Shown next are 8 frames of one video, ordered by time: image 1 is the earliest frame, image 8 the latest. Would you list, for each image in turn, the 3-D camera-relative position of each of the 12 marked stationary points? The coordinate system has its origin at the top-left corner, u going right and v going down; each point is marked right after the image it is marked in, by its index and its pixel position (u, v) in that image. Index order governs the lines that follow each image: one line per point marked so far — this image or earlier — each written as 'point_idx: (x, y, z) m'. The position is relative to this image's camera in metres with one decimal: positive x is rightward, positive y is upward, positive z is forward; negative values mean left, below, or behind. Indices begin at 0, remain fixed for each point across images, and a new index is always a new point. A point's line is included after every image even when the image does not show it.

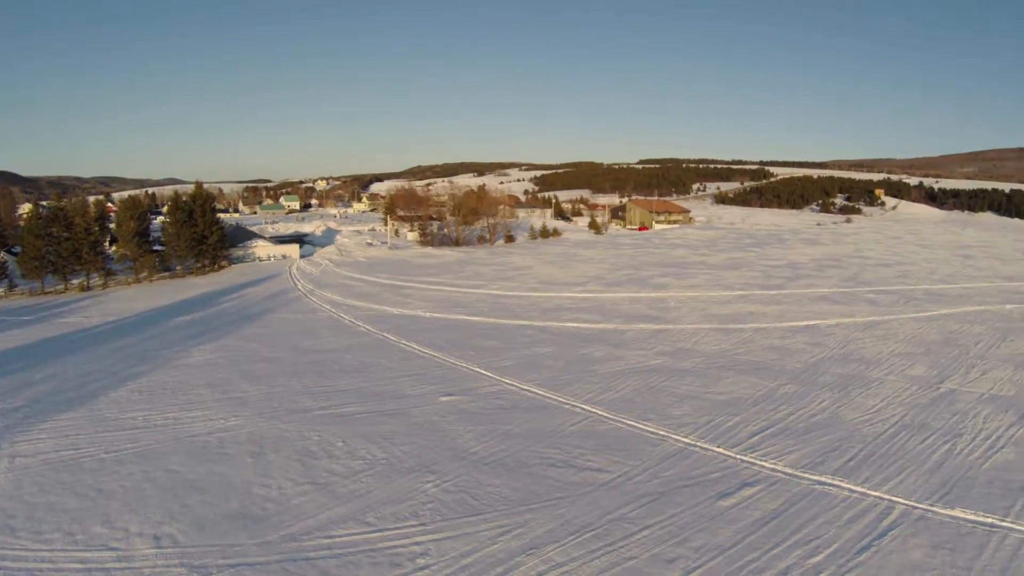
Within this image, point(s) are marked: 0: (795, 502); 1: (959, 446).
0: (+1.9, -1.4, +7.2) m
1: (+3.2, -1.1, +7.9) m
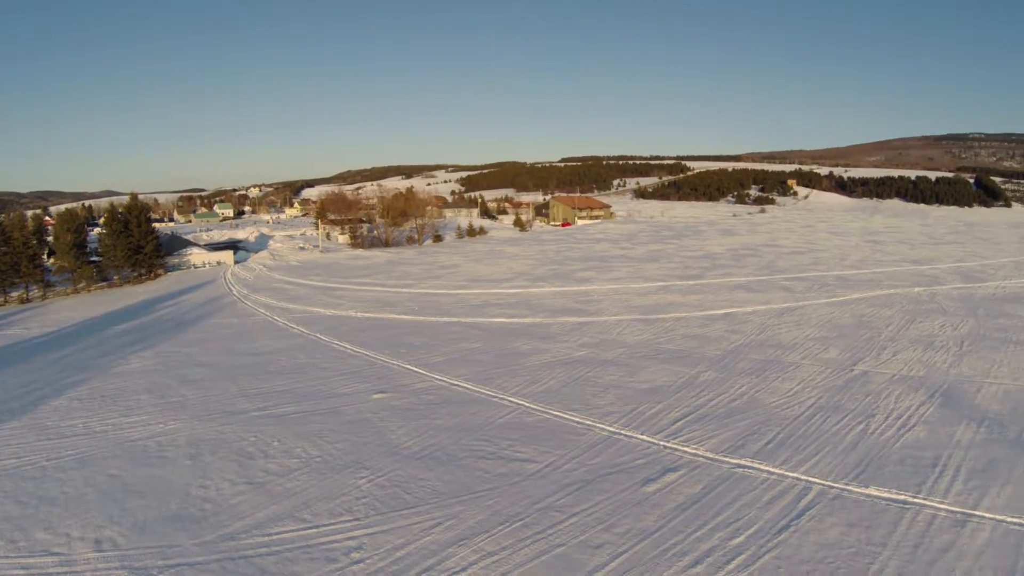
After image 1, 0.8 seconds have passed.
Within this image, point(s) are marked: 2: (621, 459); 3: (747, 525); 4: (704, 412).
0: (+1.4, -1.4, +7.5) m
1: (+2.7, -1.0, +8.2) m
2: (+0.8, -1.2, +7.9) m
3: (+1.6, -1.6, +6.9) m
4: (+1.5, -0.9, +8.5) m
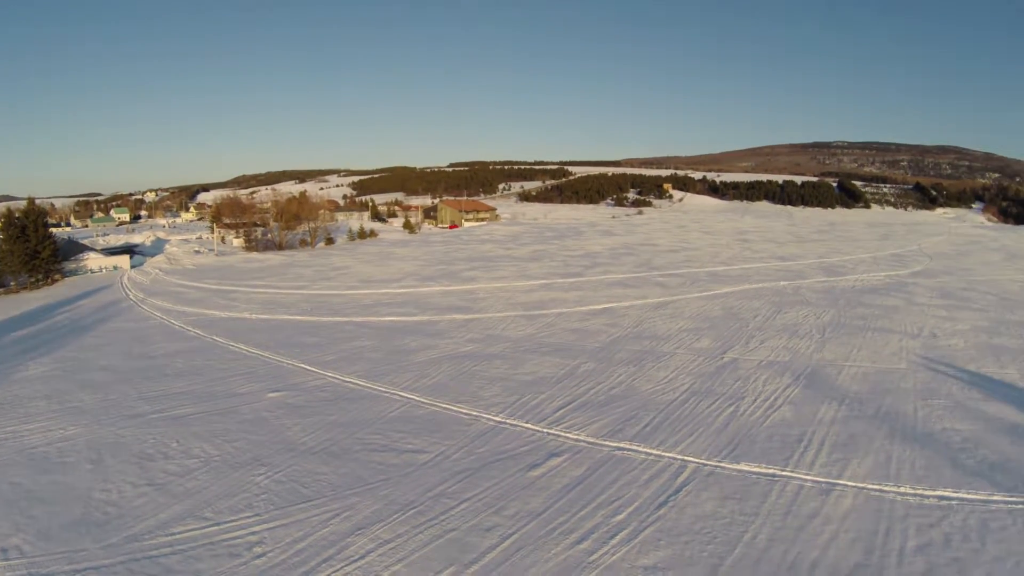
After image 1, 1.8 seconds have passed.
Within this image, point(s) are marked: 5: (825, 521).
0: (+0.6, -1.3, +8.0) m
1: (+1.8, -0.9, +8.8) m
2: (0.0, -1.2, +8.3) m
3: (+0.8, -1.5, +7.4) m
4: (+0.6, -0.9, +9.0) m
5: (+2.1, -1.6, +7.2) m
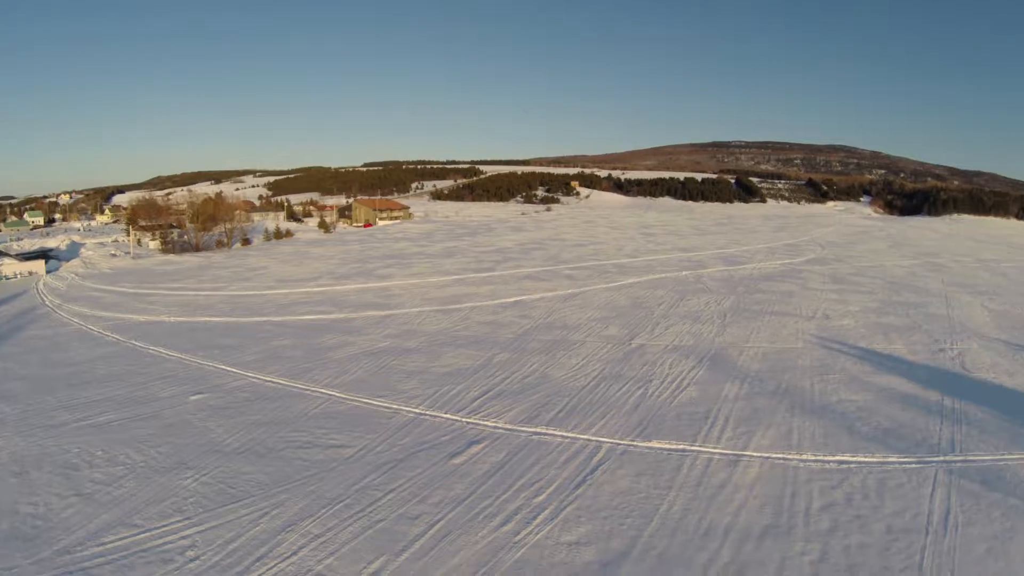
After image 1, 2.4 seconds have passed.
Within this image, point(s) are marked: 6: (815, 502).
0: (0.0, -1.2, +8.2) m
1: (+1.2, -0.8, +9.1) m
2: (-0.7, -1.2, +8.5) m
3: (+0.3, -1.4, +7.7) m
4: (-0.1, -0.9, +9.3) m
5: (+1.5, -1.4, +7.5) m
6: (+2.0, -1.5, +7.3) m
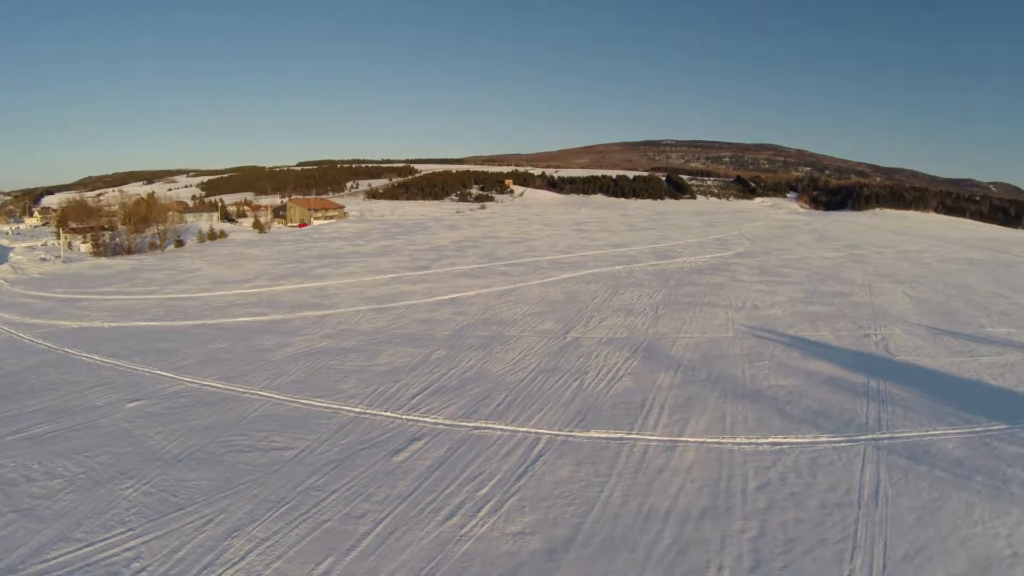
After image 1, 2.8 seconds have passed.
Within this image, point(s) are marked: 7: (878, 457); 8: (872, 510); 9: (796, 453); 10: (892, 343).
0: (-0.4, -1.2, +8.3) m
1: (+0.6, -0.8, +9.2) m
2: (-1.1, -1.2, +8.5) m
3: (-0.1, -1.3, +7.7) m
4: (-0.6, -0.8, +9.3) m
5: (+1.1, -1.3, +7.7) m
6: (+1.6, -1.4, +7.5) m
7: (+2.6, -1.2, +7.8) m
8: (+2.4, -1.5, +7.1) m
9: (+2.1, -1.2, +7.9) m
10: (+3.5, -0.5, +10.0) m
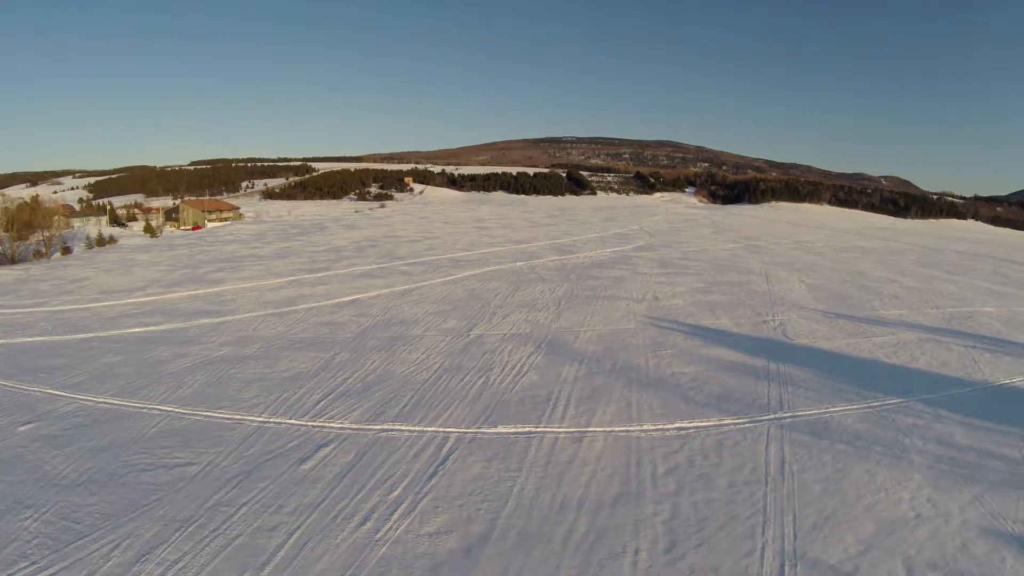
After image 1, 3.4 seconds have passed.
0: (-1.1, -1.2, +8.1) m
1: (-0.1, -0.8, +9.2) m
2: (-1.8, -1.2, +8.3) m
3: (-0.8, -1.3, +7.6) m
4: (-1.4, -0.9, +9.1) m
5: (+0.5, -1.2, +7.7) m
6: (+1.0, -1.2, +7.6) m
7: (+2.0, -1.1, +7.9) m
8: (+1.8, -1.3, +7.2) m
9: (+1.4, -1.1, +8.0) m
10: (+2.6, -0.4, +10.2) m
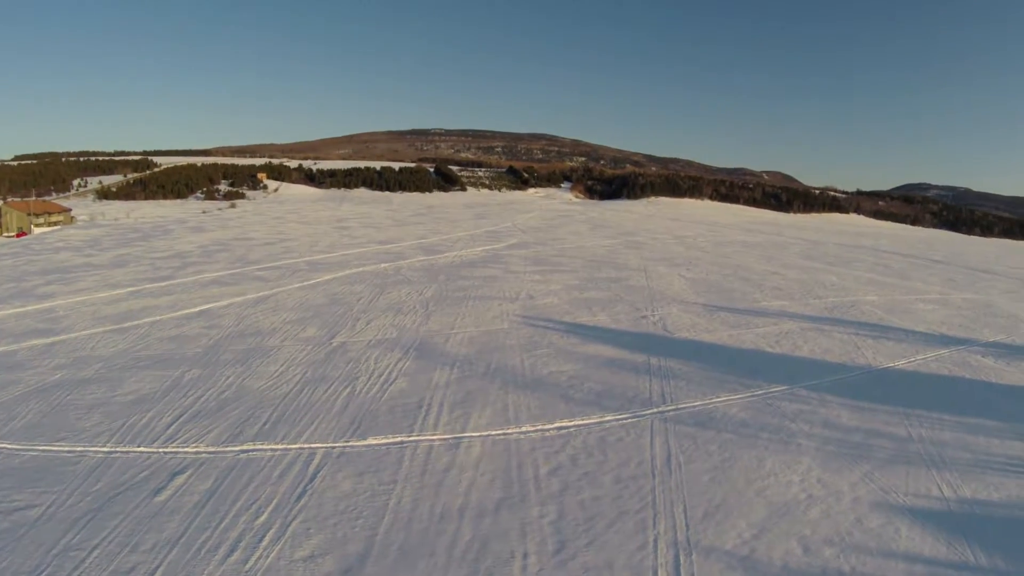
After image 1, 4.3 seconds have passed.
0: (-2.0, -1.2, +7.4) m
1: (-1.2, -0.8, +8.6) m
2: (-2.7, -1.2, +7.5) m
3: (-1.6, -1.3, +6.9) m
4: (-2.4, -1.0, +8.4) m
5: (-0.3, -1.2, +7.1) m
6: (+0.2, -1.2, +7.1) m
7: (+1.1, -1.0, +7.5) m
8: (+1.0, -1.2, +6.8) m
9: (+0.5, -1.0, +7.5) m
10: (+1.4, -0.3, +9.9) m
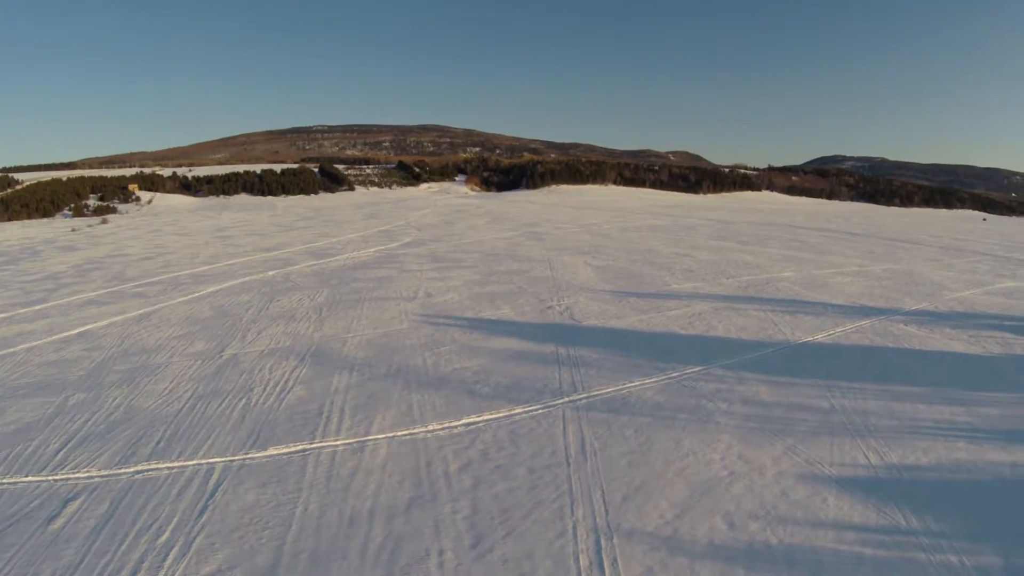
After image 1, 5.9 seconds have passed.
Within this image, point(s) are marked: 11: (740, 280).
0: (-2.6, -1.3, +6.8) m
1: (-1.9, -0.9, +8.1) m
2: (-3.3, -1.4, +6.8) m
3: (-2.1, -1.4, +6.4) m
4: (-3.1, -1.1, +7.8) m
5: (-0.9, -1.1, +6.6) m
6: (-0.4, -1.1, +6.6) m
7: (+0.5, -0.9, +7.2) m
8: (+0.4, -1.1, +6.4) m
9: (-0.1, -0.9, +7.1) m
10: (+0.6, -0.3, +9.5) m
11: (+2.3, 0.0, +10.7) m
